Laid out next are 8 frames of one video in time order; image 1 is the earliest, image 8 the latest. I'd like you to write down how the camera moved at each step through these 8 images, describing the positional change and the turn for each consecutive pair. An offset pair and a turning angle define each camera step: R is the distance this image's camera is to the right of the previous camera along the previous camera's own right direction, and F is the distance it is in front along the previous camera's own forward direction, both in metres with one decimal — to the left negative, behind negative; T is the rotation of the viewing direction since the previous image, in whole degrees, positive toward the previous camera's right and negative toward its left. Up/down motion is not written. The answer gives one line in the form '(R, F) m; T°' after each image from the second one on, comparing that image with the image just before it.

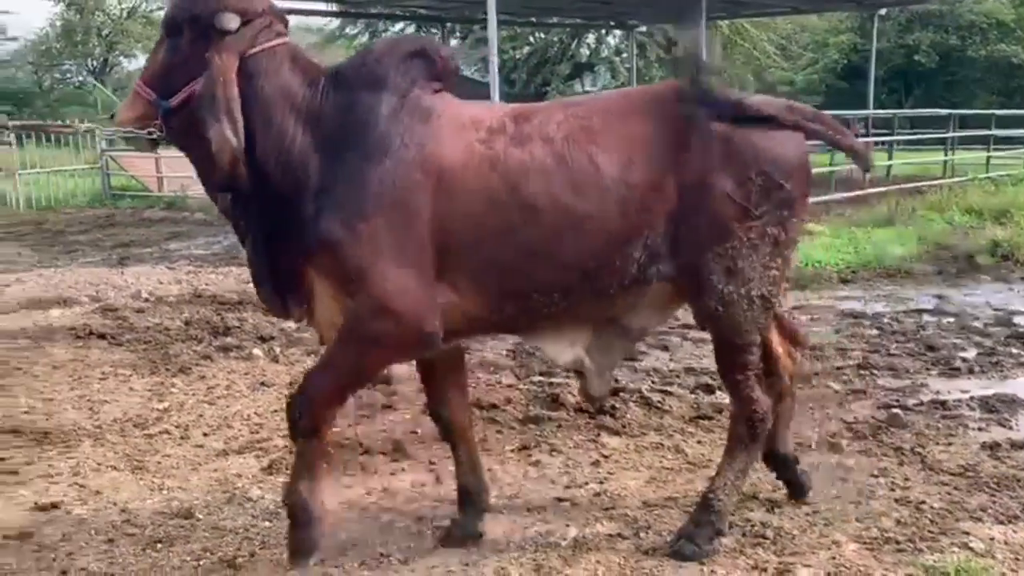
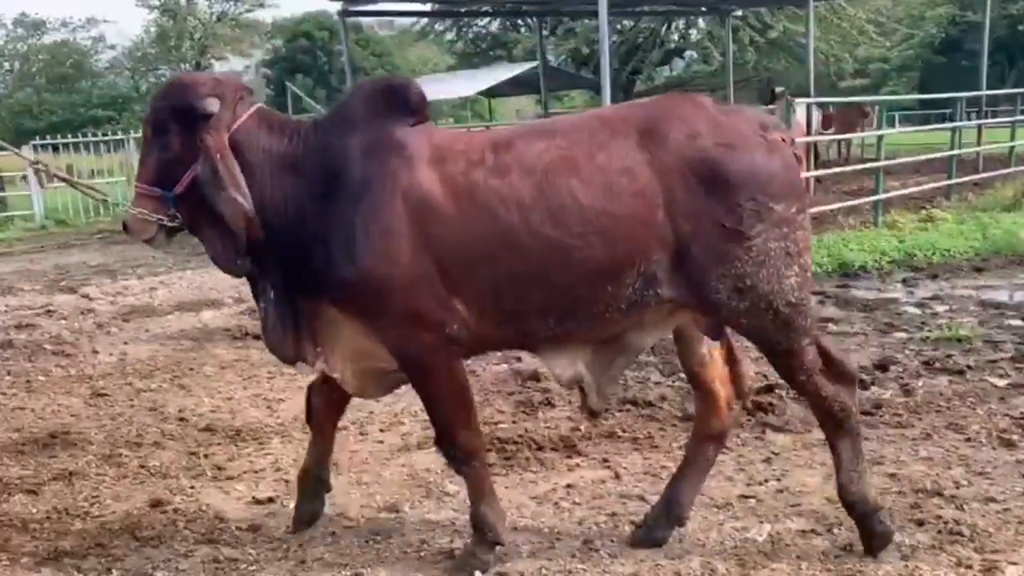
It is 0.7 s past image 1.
(-0.4, -0.2) m; -5°
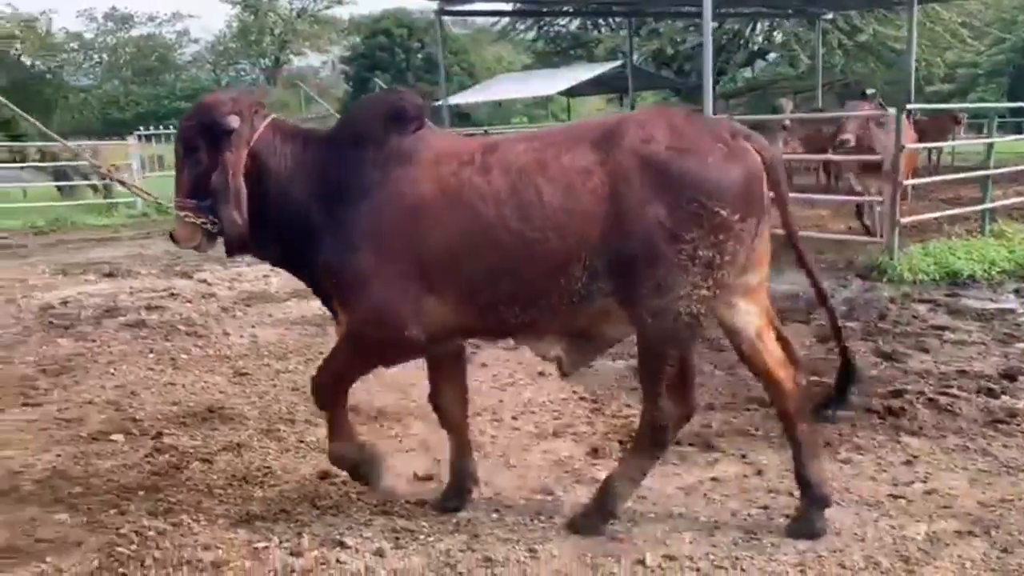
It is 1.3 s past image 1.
(-0.4, -0.2) m; -4°
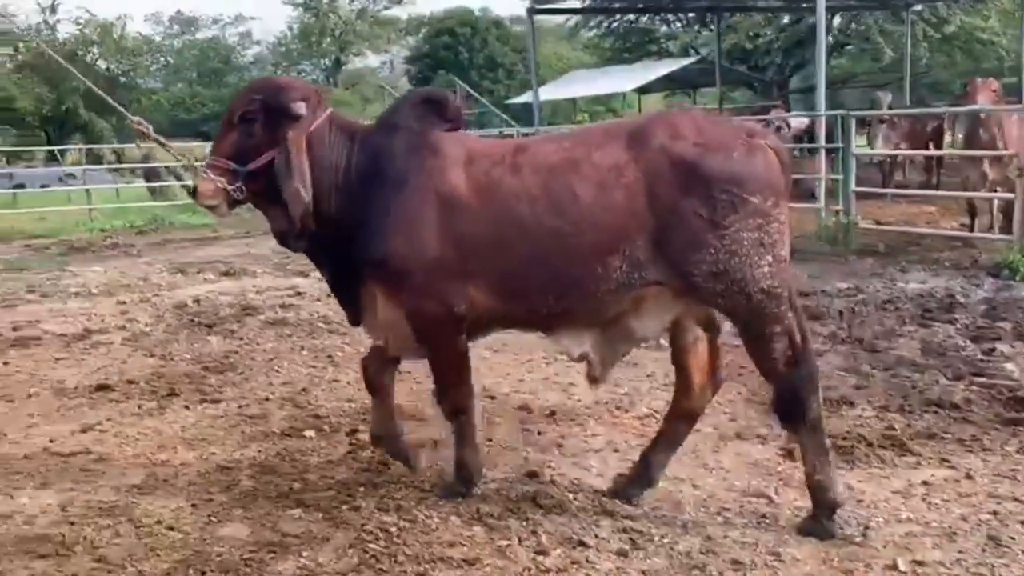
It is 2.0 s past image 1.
(-0.7, 0.0) m; -3°
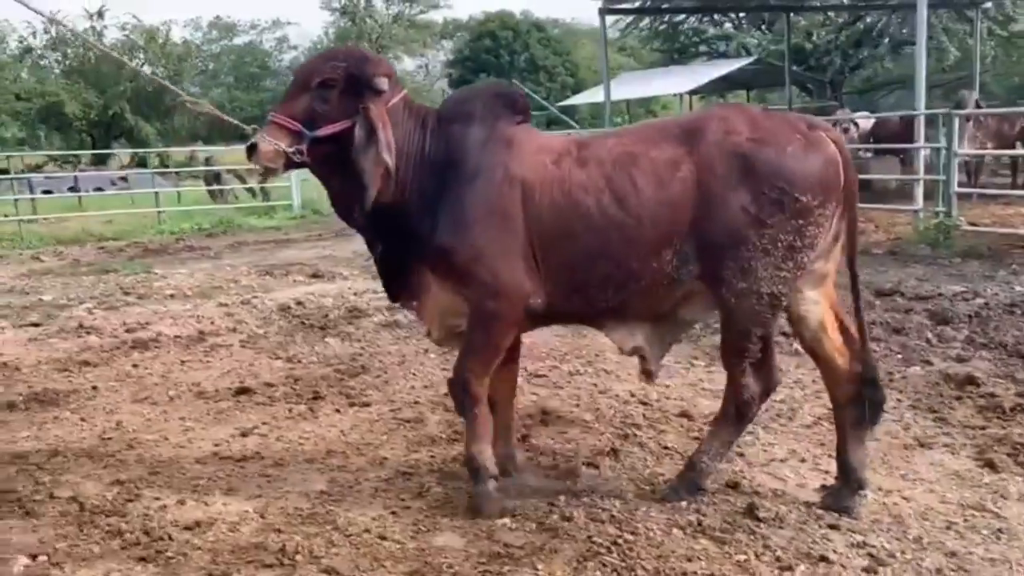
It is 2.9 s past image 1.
(-0.8, +0.1) m; -2°
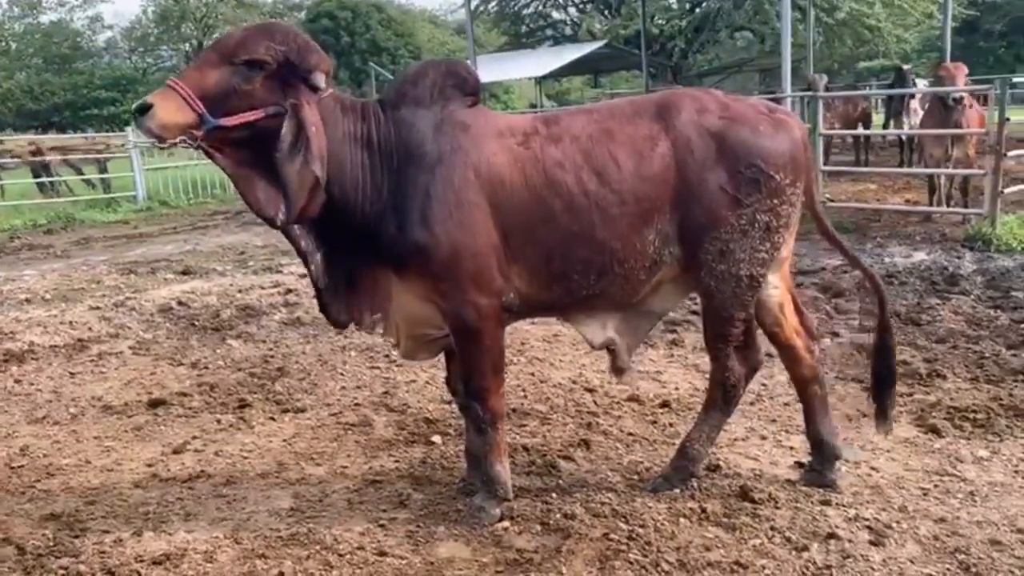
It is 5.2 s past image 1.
(-0.6, +0.2) m; +10°
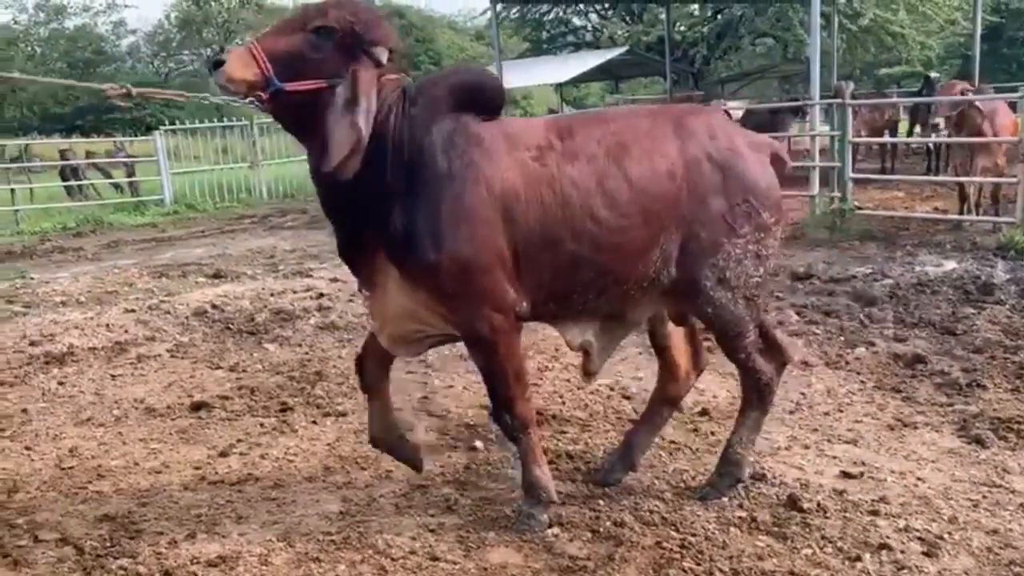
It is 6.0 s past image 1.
(-0.1, 0.0) m; -1°
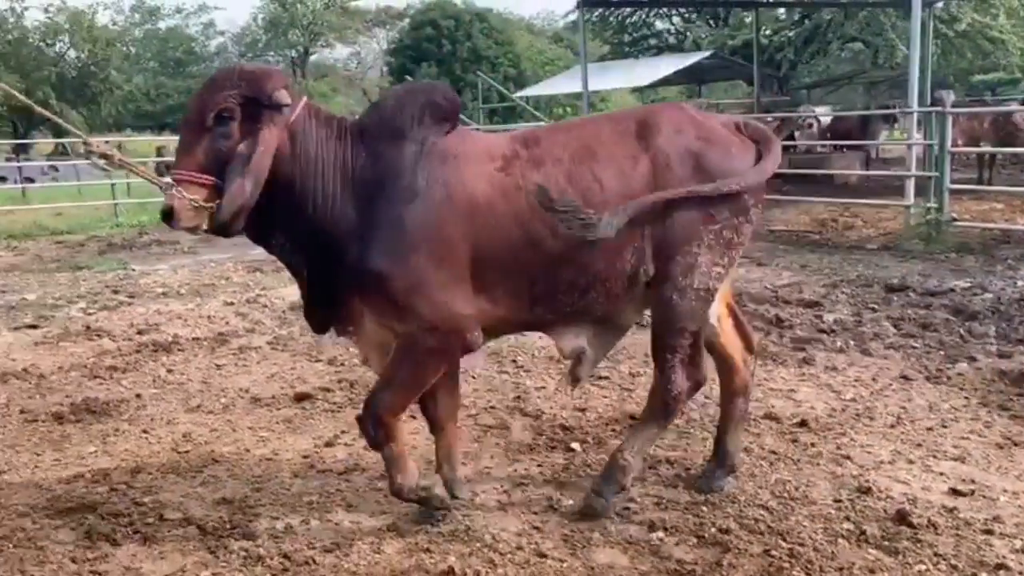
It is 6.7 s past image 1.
(-0.2, -0.1) m; -5°
